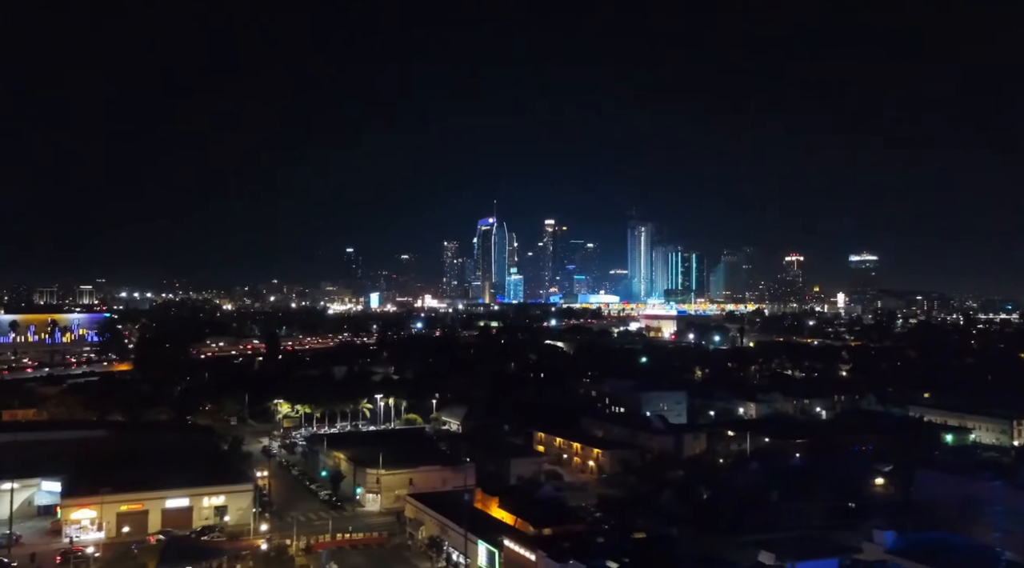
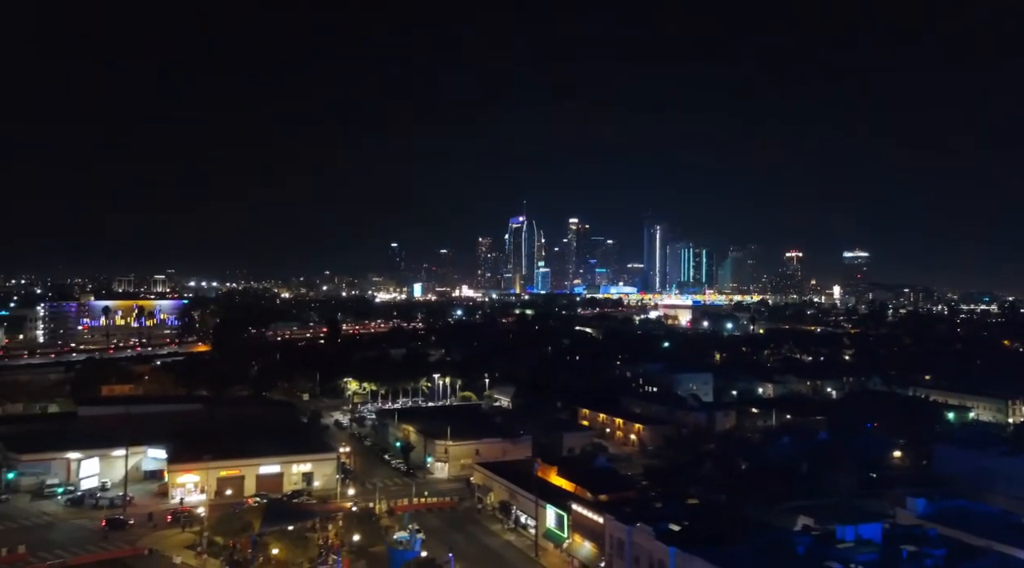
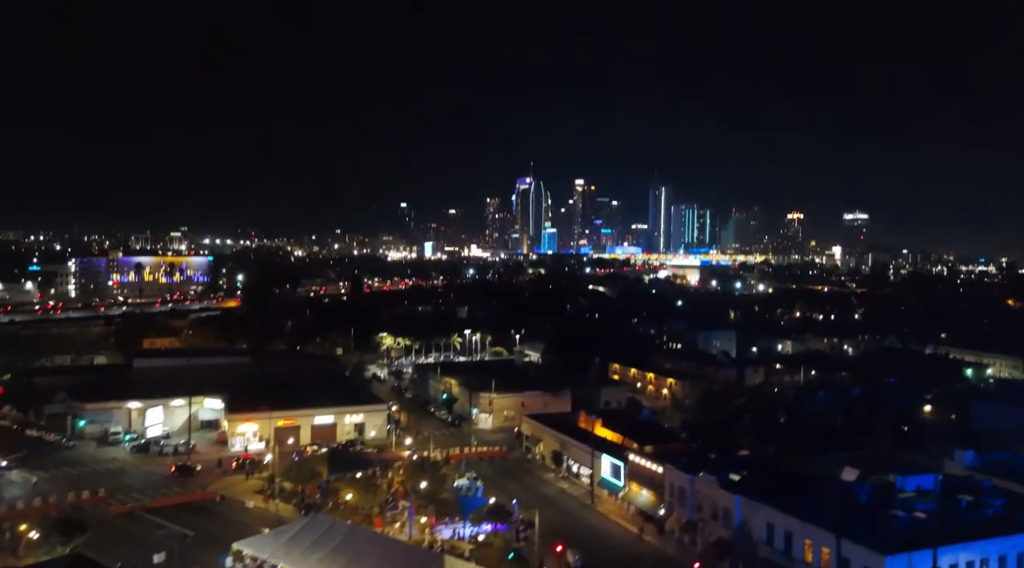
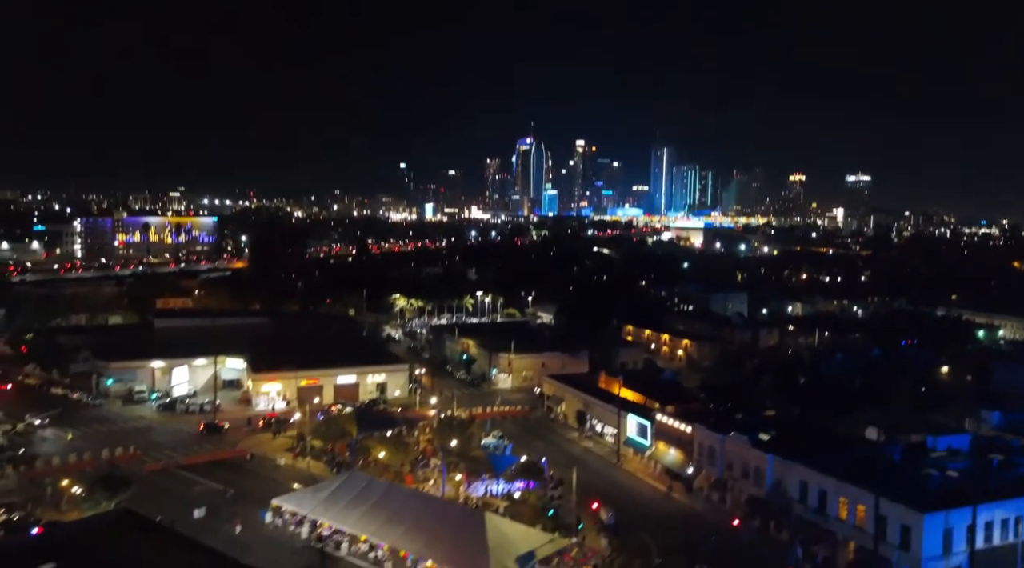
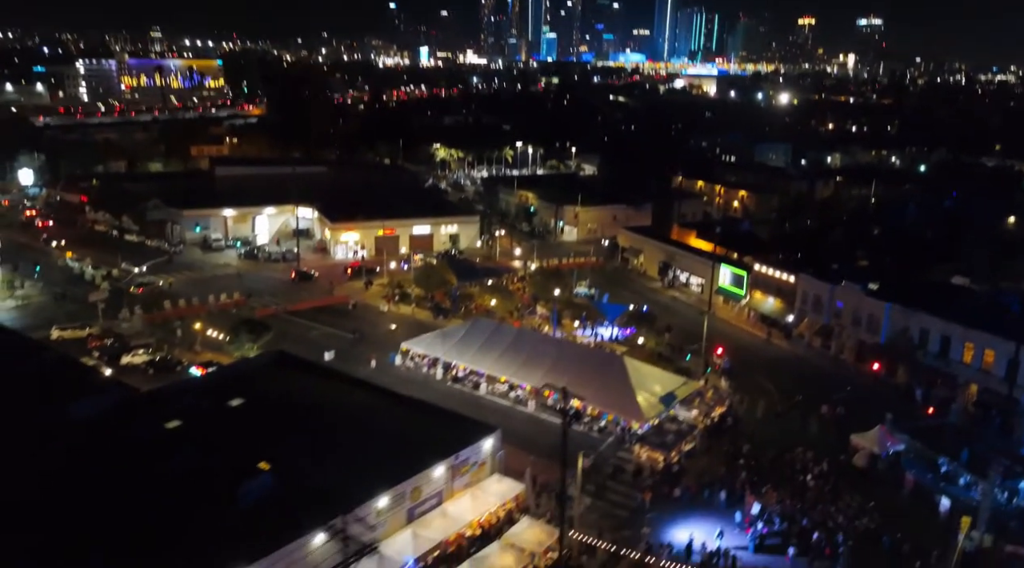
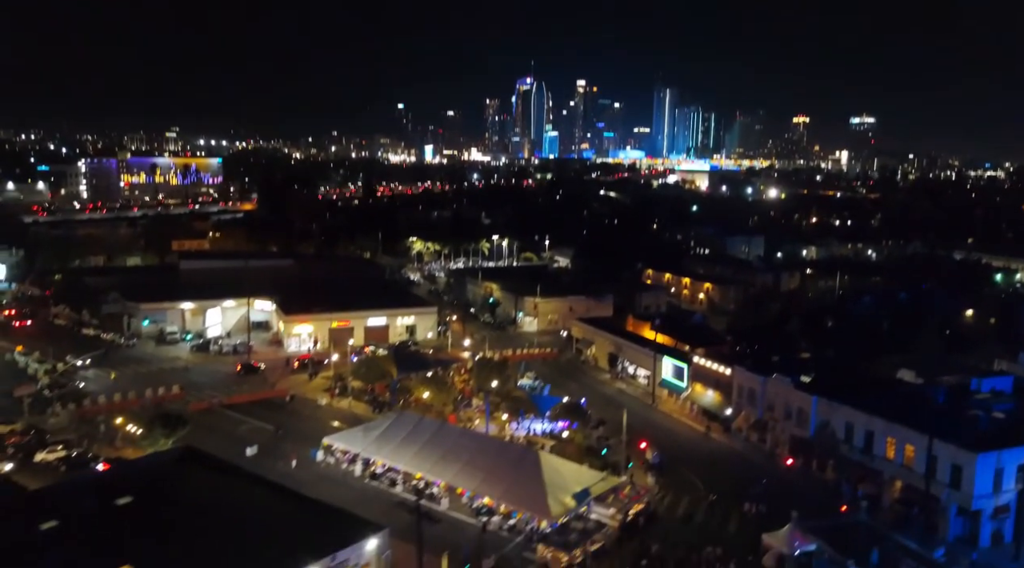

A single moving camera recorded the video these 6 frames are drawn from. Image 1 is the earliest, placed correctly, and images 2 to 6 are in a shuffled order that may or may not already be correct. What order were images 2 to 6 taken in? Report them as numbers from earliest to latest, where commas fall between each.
2, 3, 4, 6, 5
